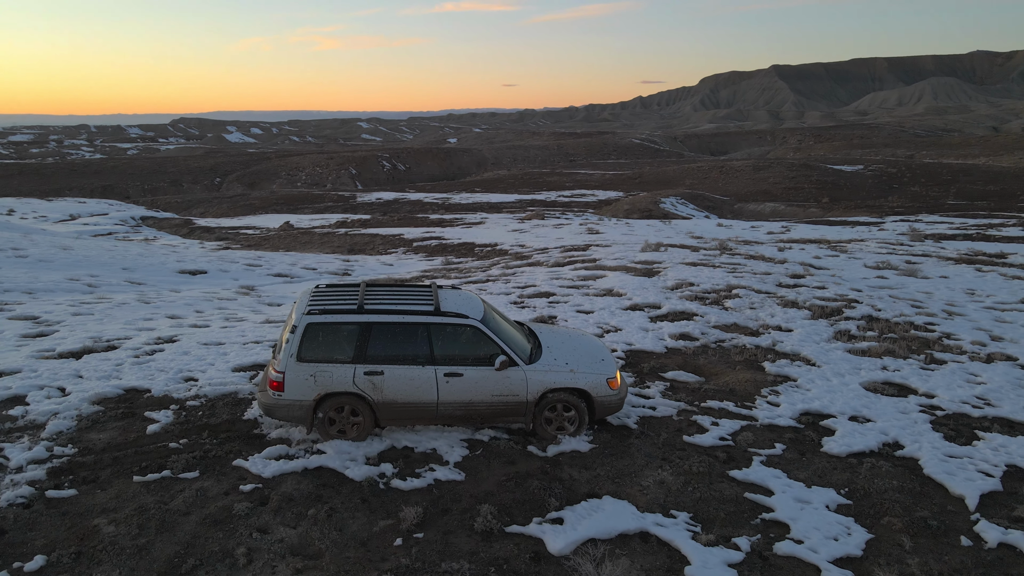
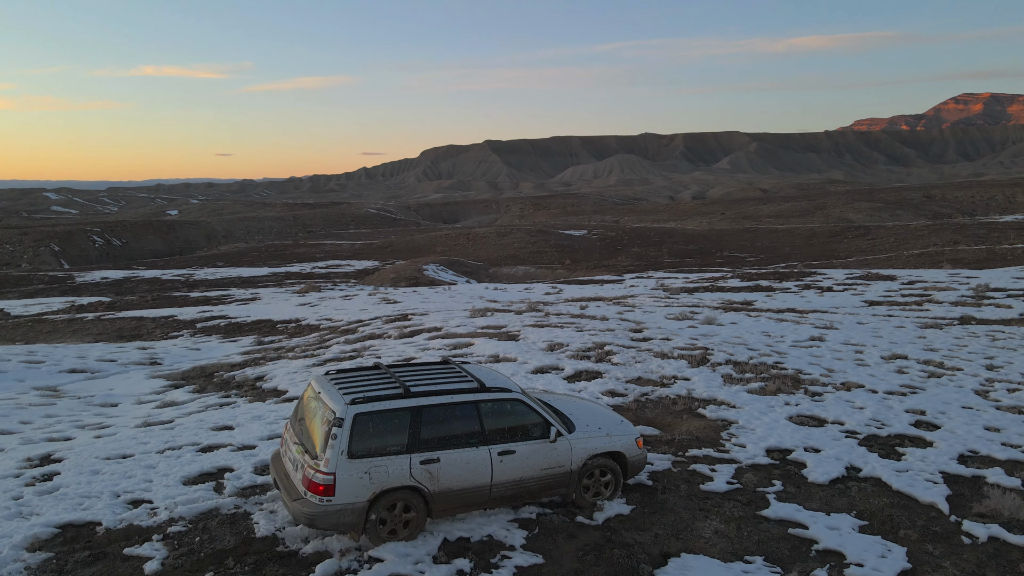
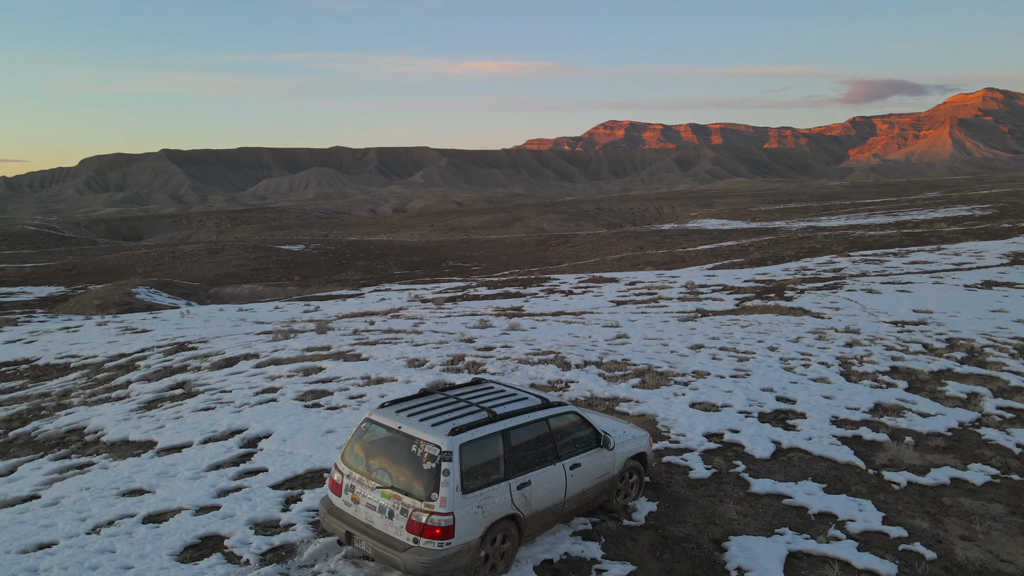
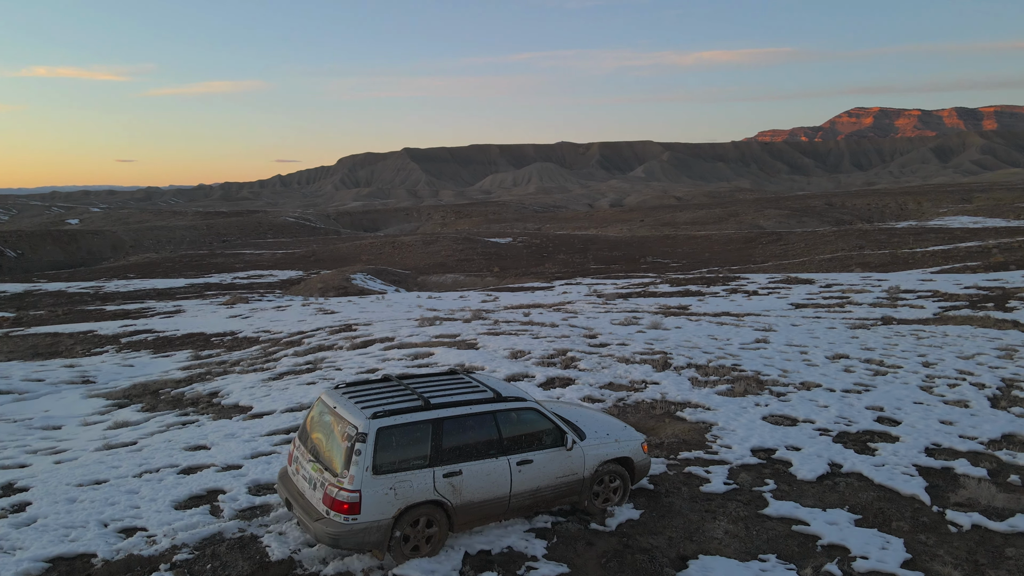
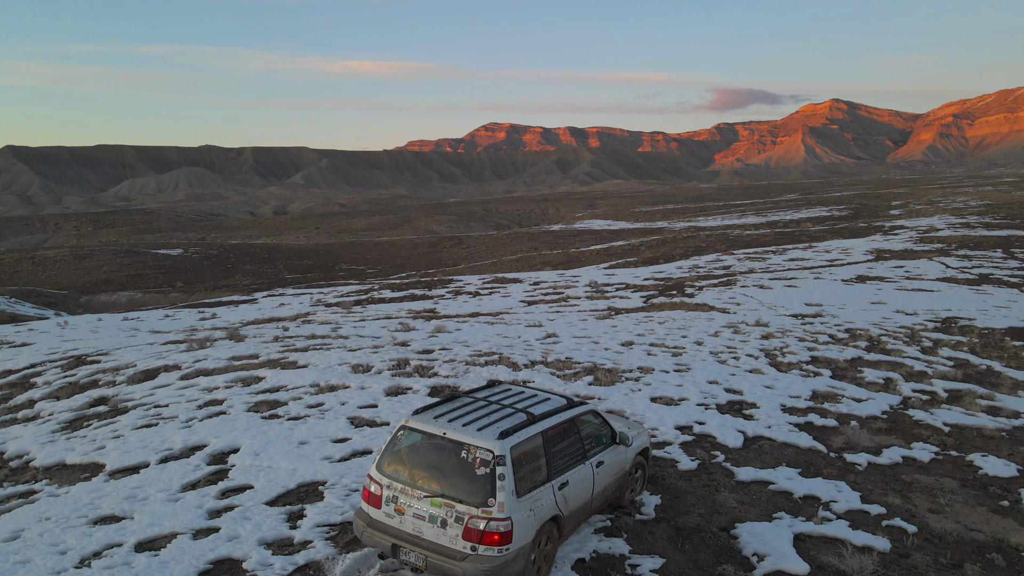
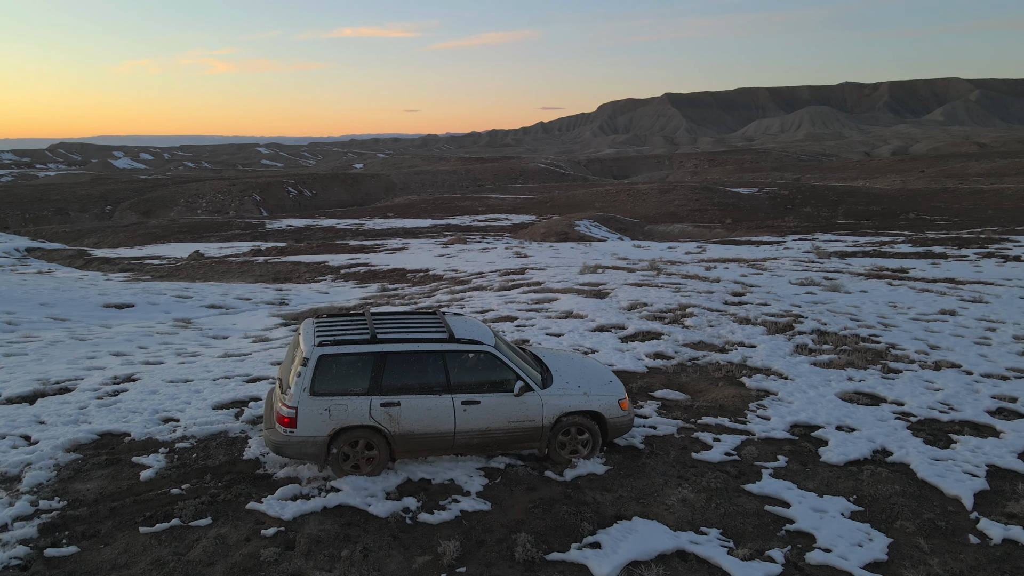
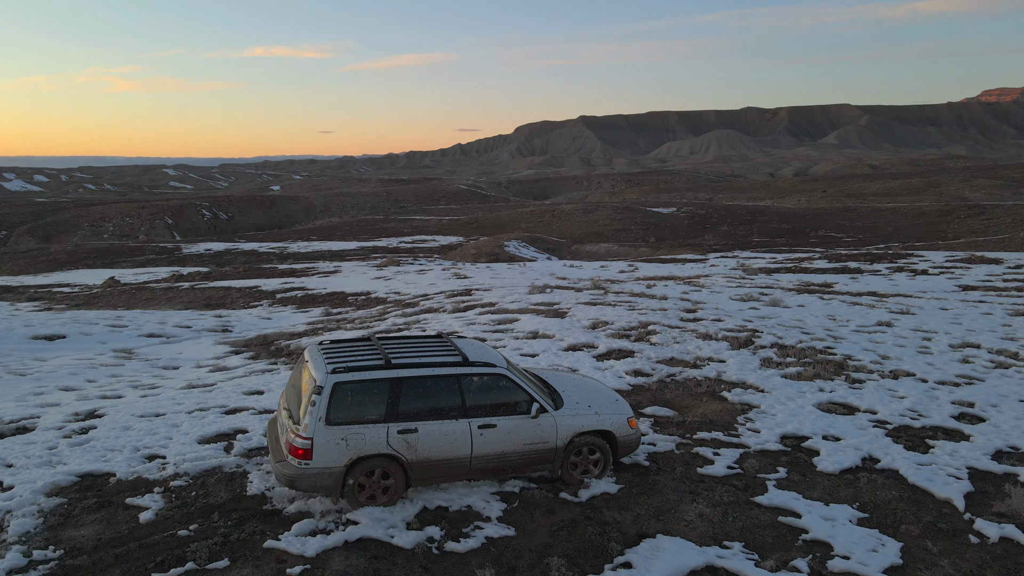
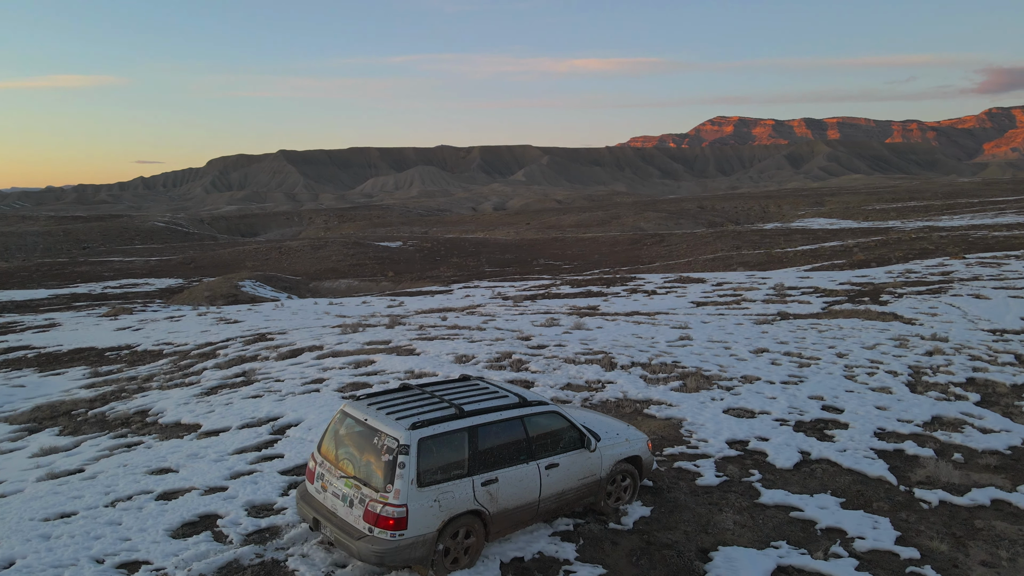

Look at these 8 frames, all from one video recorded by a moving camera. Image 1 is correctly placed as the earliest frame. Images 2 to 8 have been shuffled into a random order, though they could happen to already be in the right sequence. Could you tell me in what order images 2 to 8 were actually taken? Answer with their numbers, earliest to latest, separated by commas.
6, 7, 2, 4, 8, 3, 5
